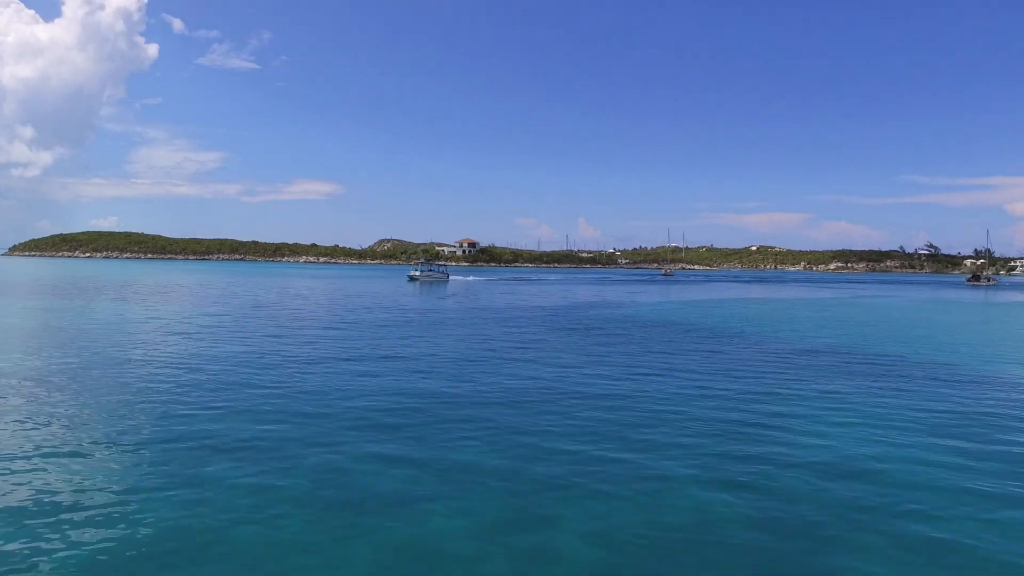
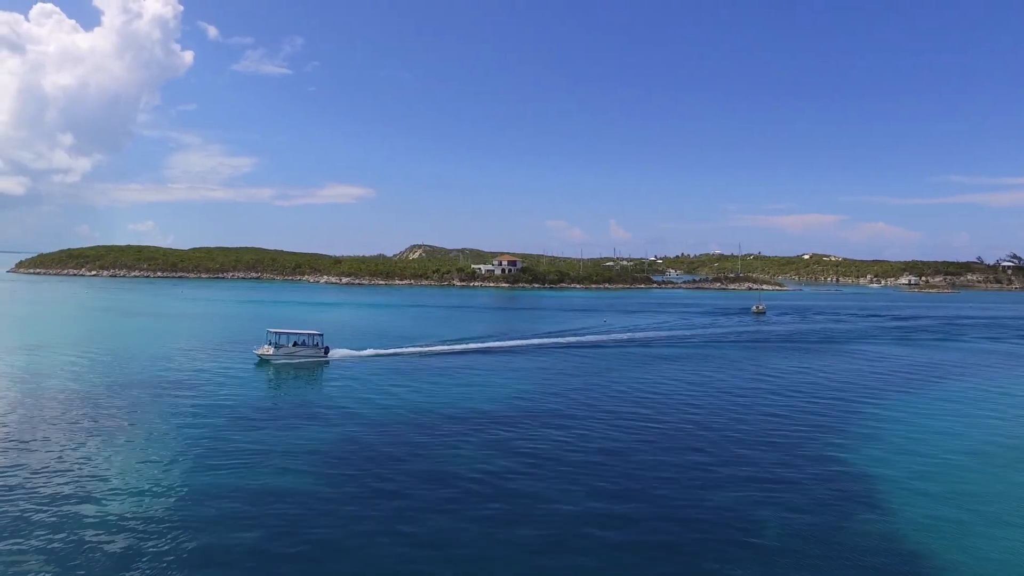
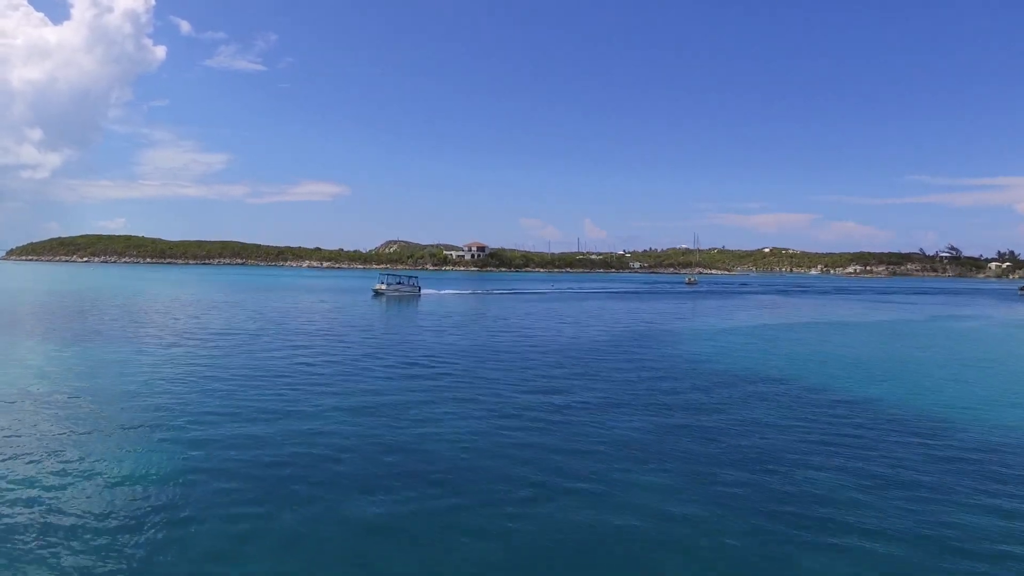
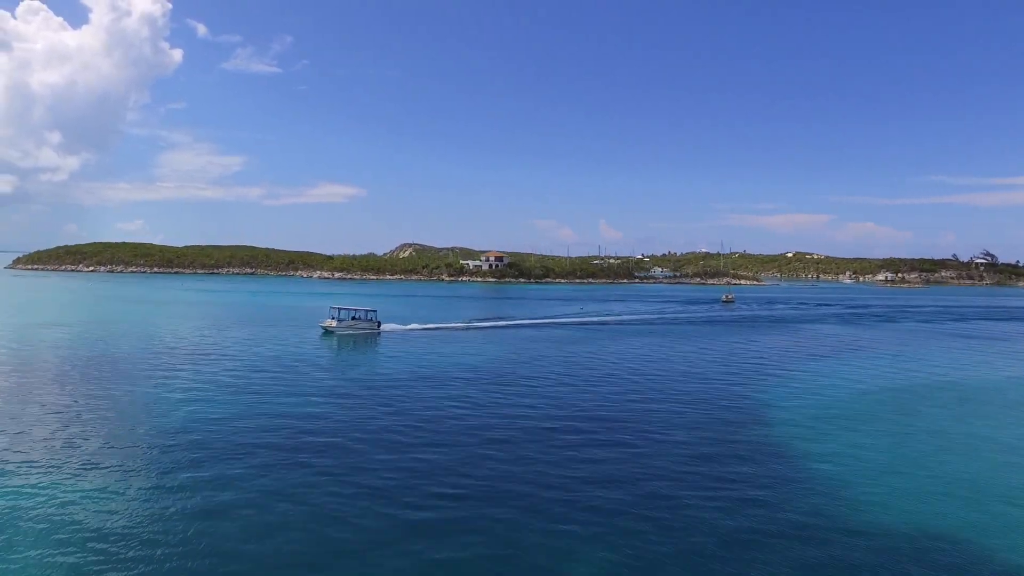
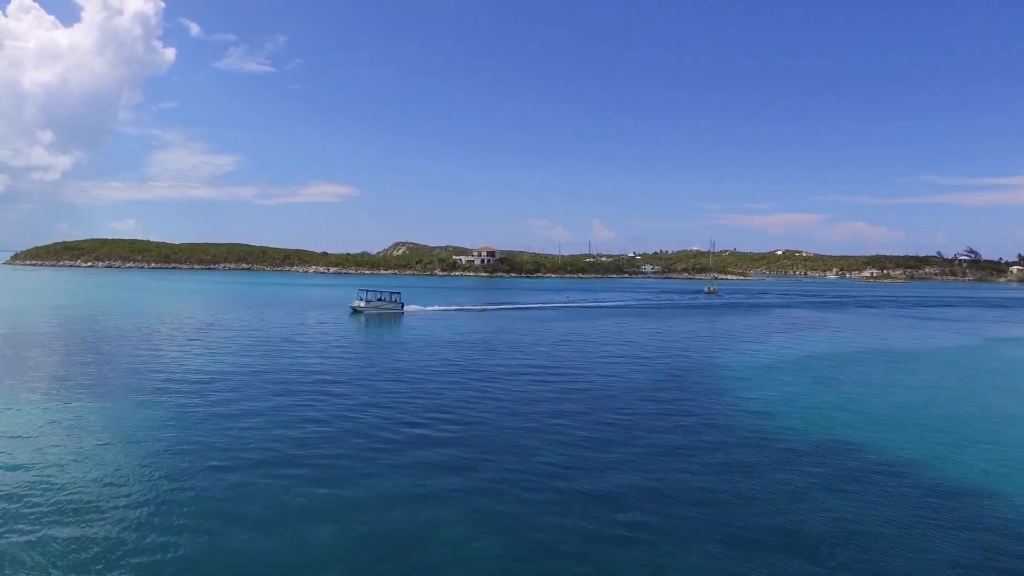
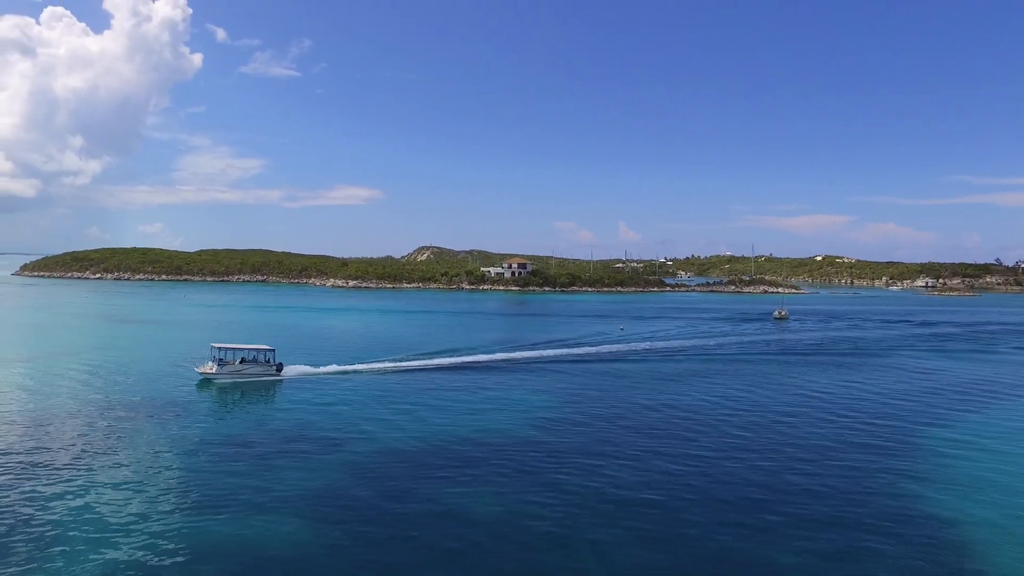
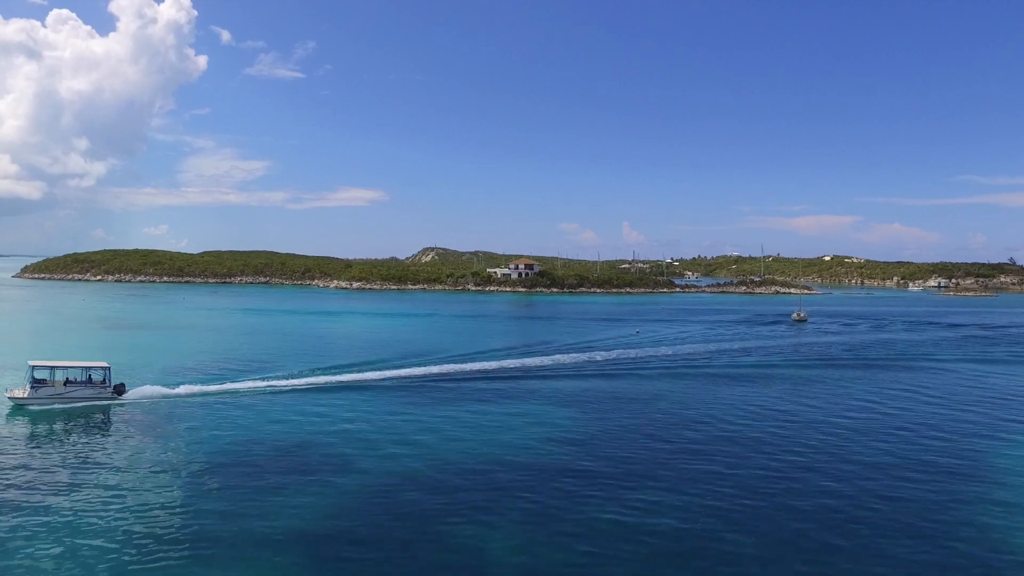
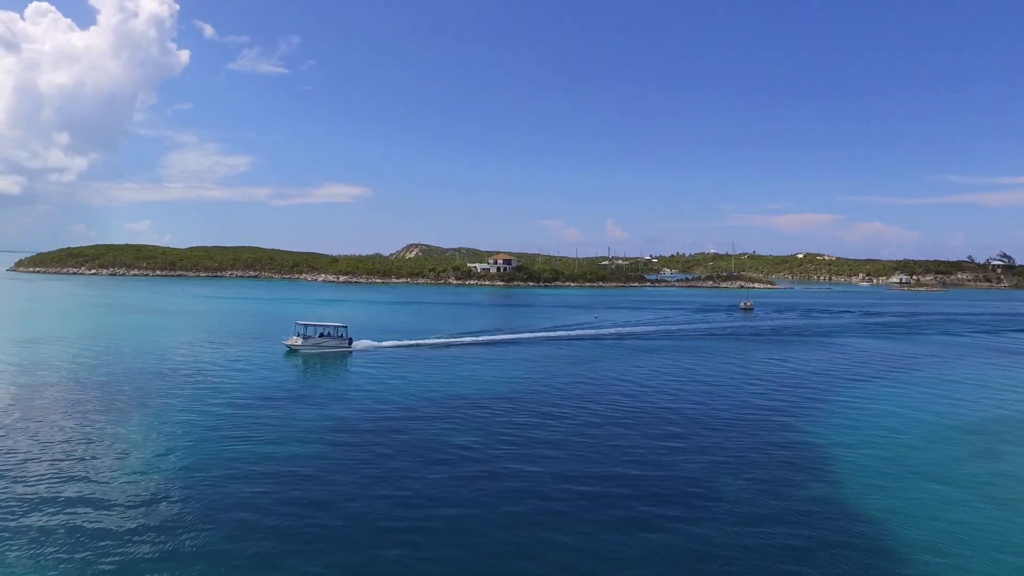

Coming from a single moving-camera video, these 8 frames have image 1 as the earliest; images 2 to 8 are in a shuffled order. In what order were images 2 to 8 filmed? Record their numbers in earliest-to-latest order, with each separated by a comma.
3, 5, 4, 8, 2, 6, 7
